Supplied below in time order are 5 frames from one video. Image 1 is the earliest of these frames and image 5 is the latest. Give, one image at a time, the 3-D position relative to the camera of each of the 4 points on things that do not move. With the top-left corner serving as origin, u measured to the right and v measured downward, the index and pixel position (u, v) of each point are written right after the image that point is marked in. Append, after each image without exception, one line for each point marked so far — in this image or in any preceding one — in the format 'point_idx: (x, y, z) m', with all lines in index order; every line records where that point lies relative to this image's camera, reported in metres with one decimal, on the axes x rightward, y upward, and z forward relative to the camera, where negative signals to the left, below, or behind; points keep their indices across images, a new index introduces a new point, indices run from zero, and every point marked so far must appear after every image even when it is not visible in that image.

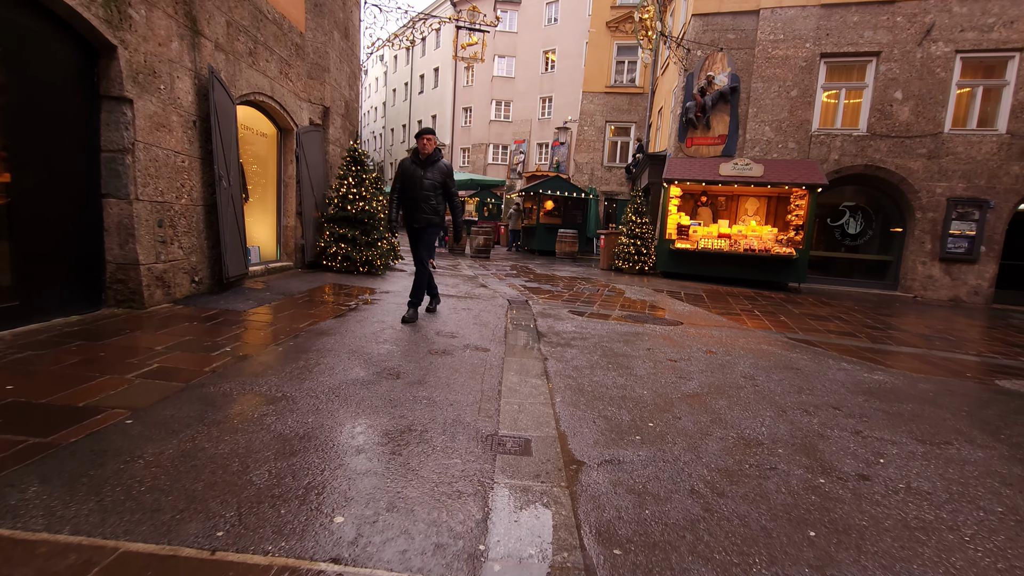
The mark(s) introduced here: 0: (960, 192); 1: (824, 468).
0: (+10.8, +2.3, +12.5) m
1: (+1.6, -0.9, +2.7) m
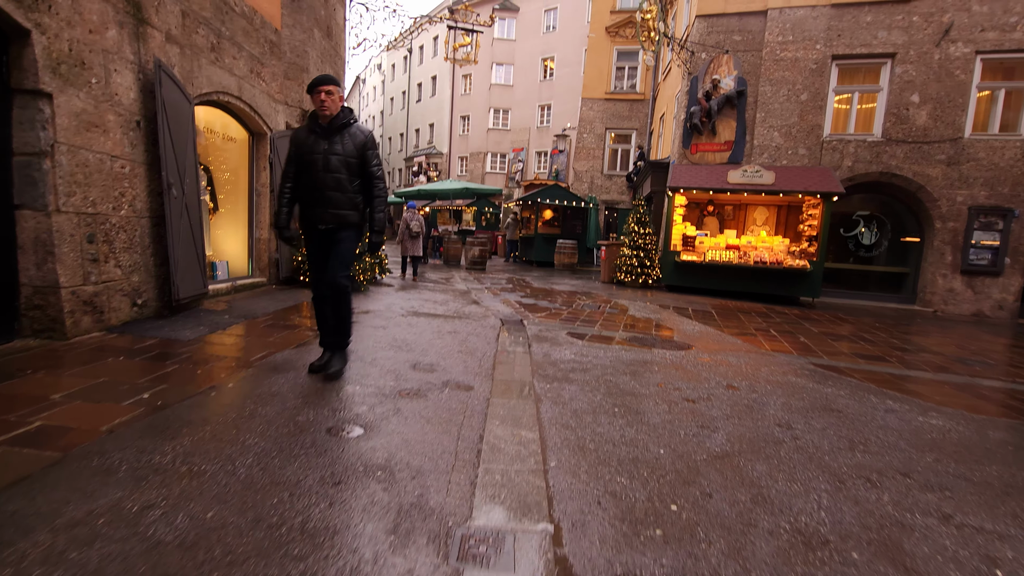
0: (+10.7, +2.0, +11.8) m
1: (+1.5, -1.1, +1.9) m
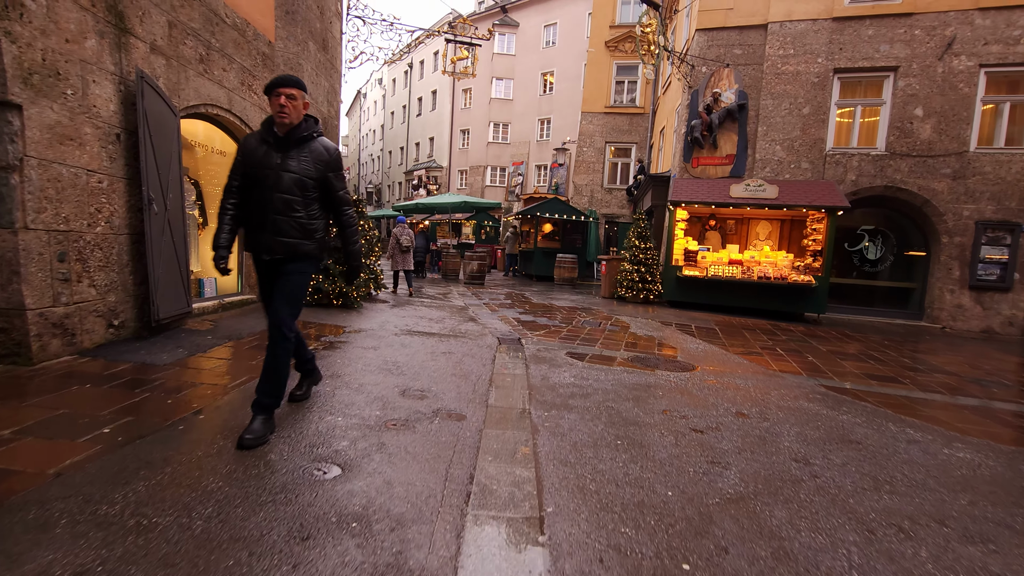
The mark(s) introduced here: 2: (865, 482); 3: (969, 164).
0: (+10.7, +1.6, +11.6) m
1: (+1.5, -1.2, +1.6) m
2: (+2.1, -1.2, +3.1) m
3: (+10.3, +2.8, +11.7) m
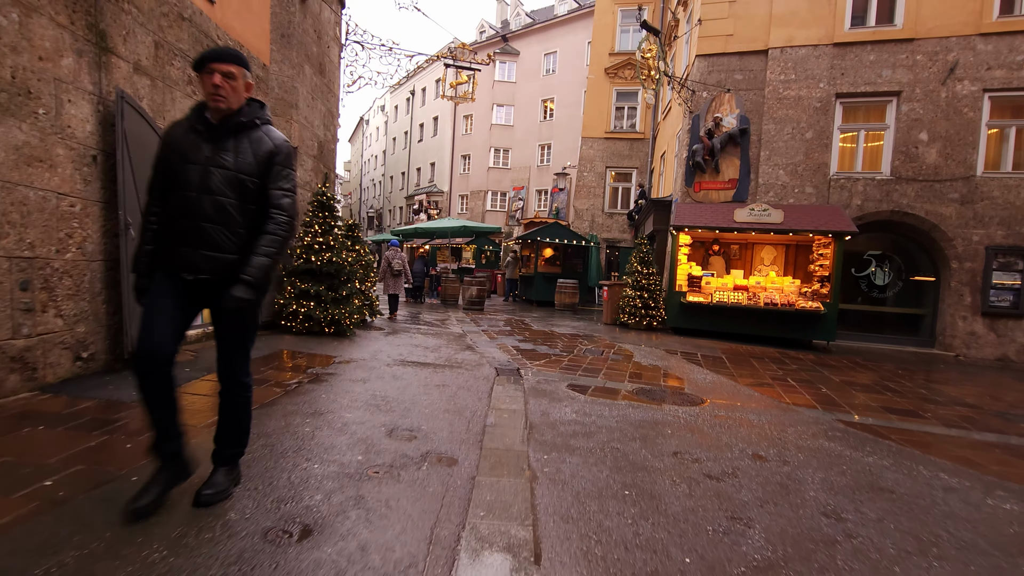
0: (+10.7, +1.1, +11.3) m
1: (+1.4, -1.3, +1.2) m
2: (+2.1, -1.3, +2.7) m
3: (+10.3, +2.2, +11.5) m
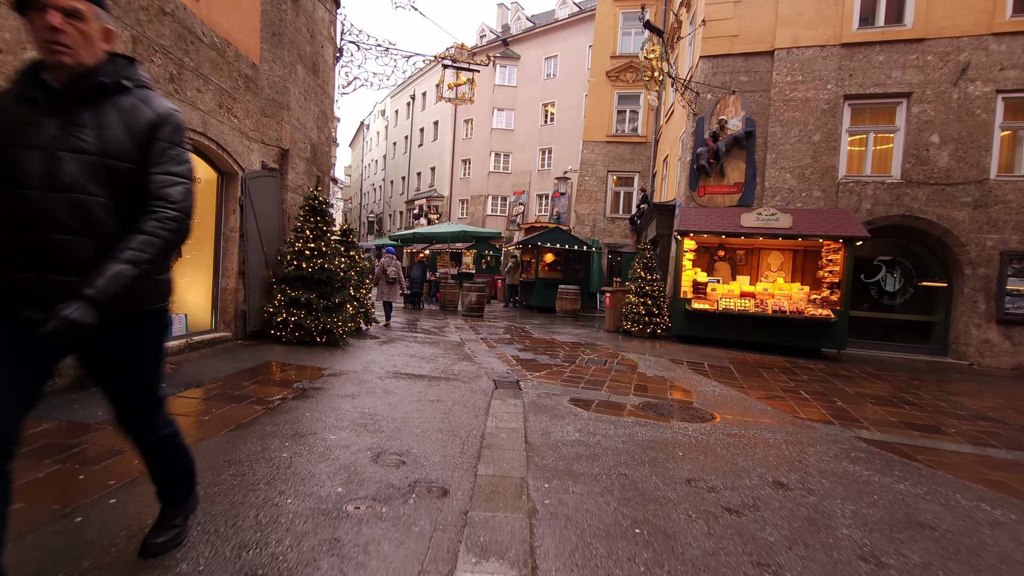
0: (+10.7, +0.9, +11.0) m
1: (+1.4, -1.4, +0.9) m
2: (+2.1, -1.4, +2.4) m
3: (+10.3, +2.0, +11.1) m
